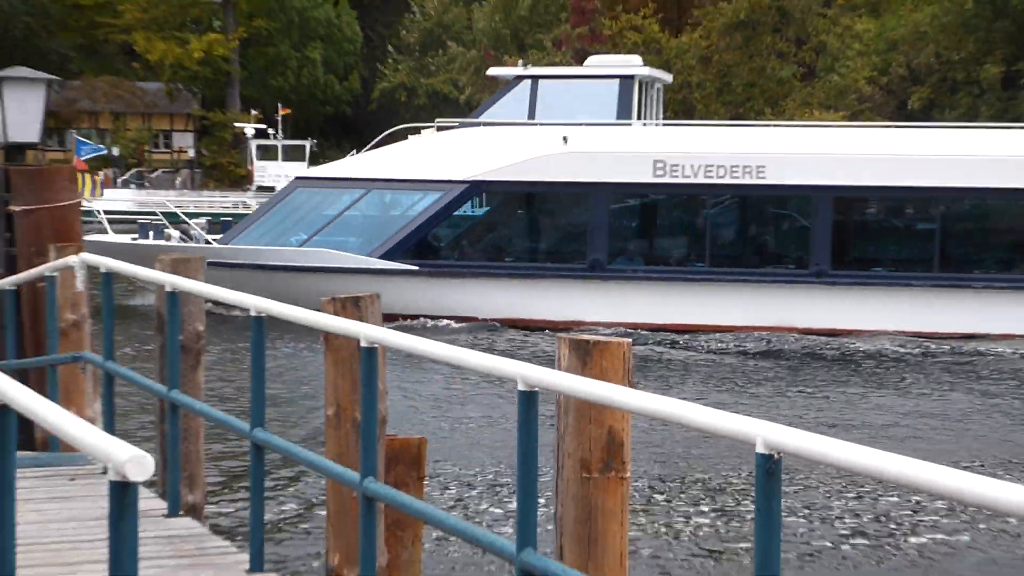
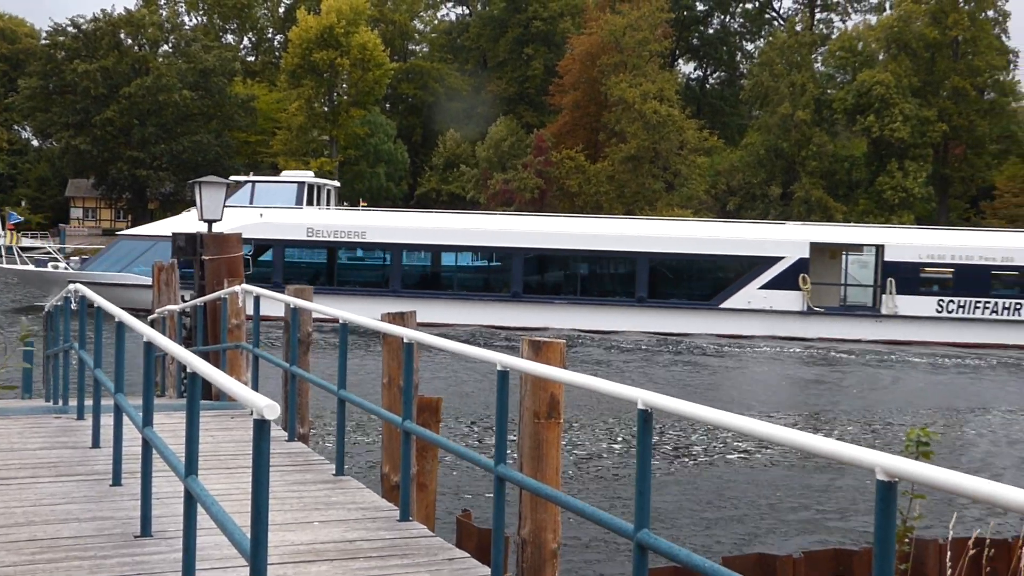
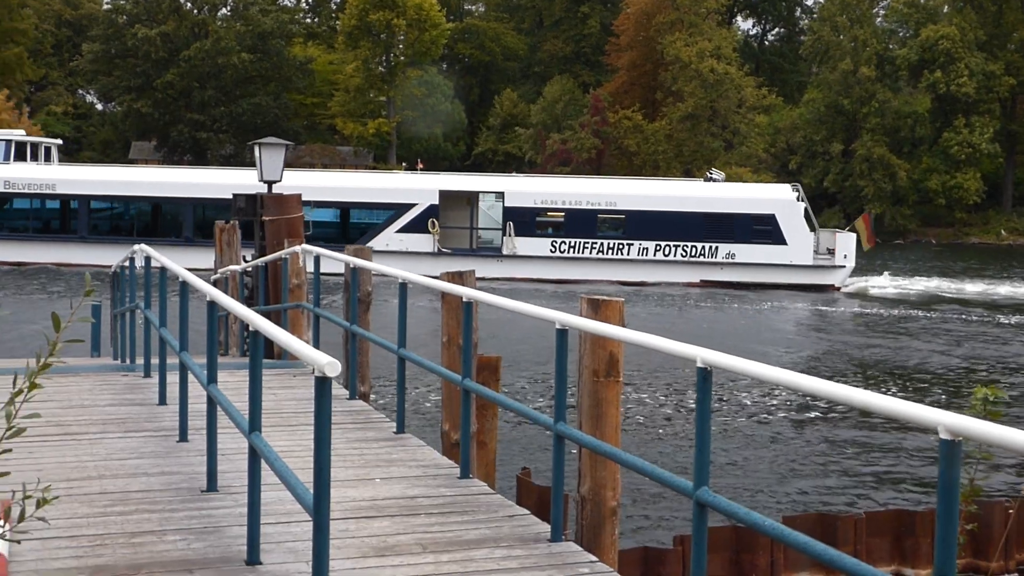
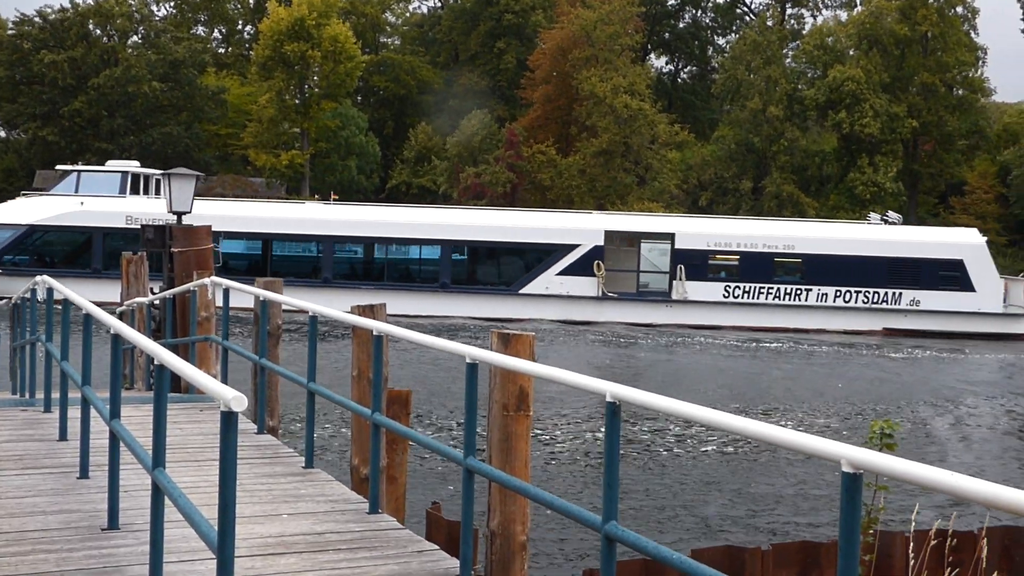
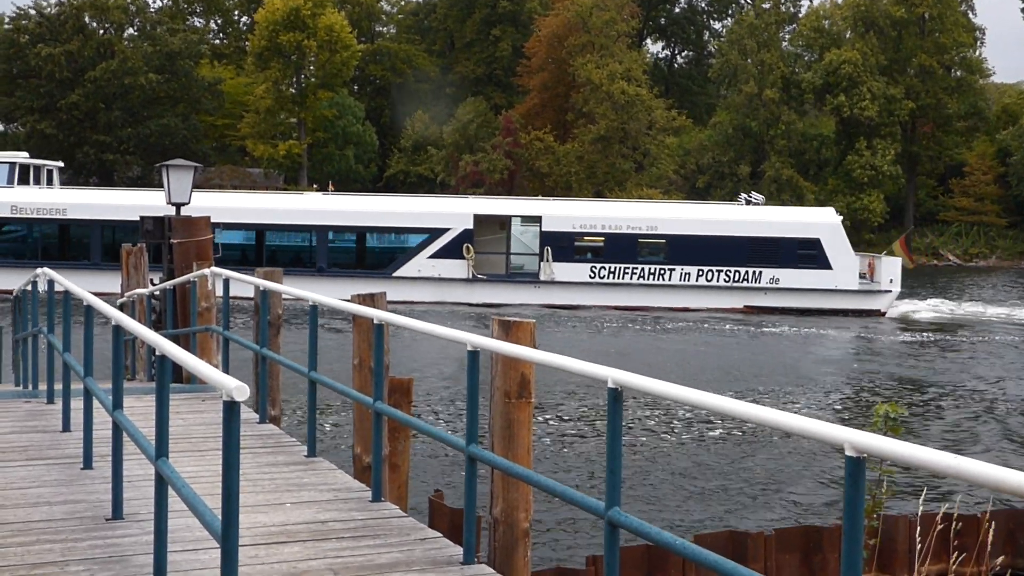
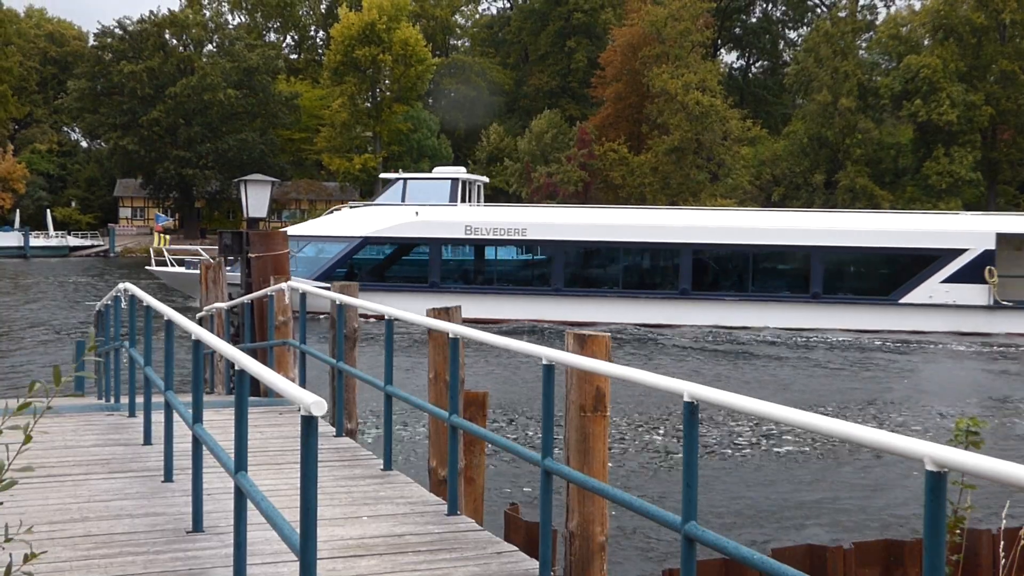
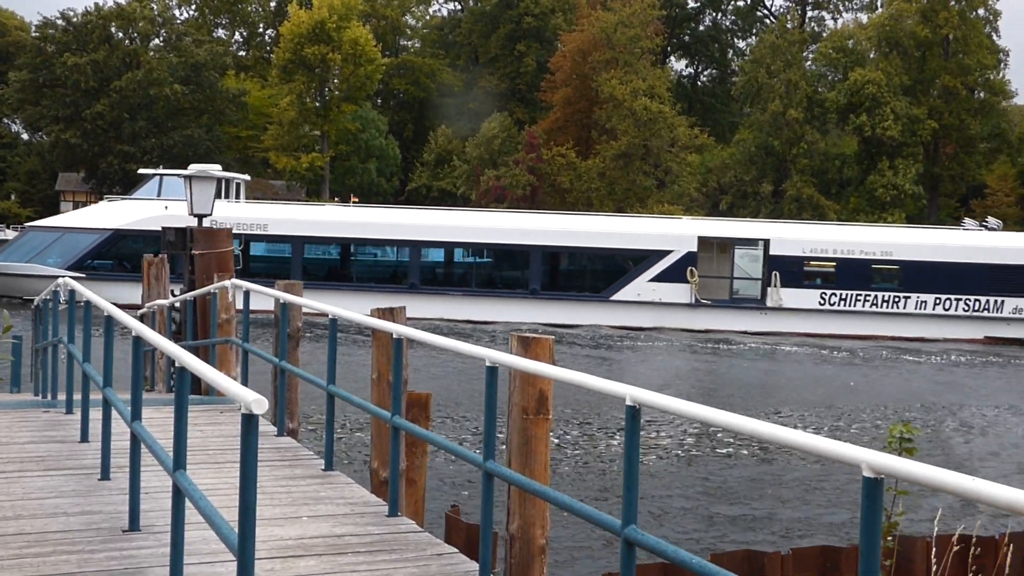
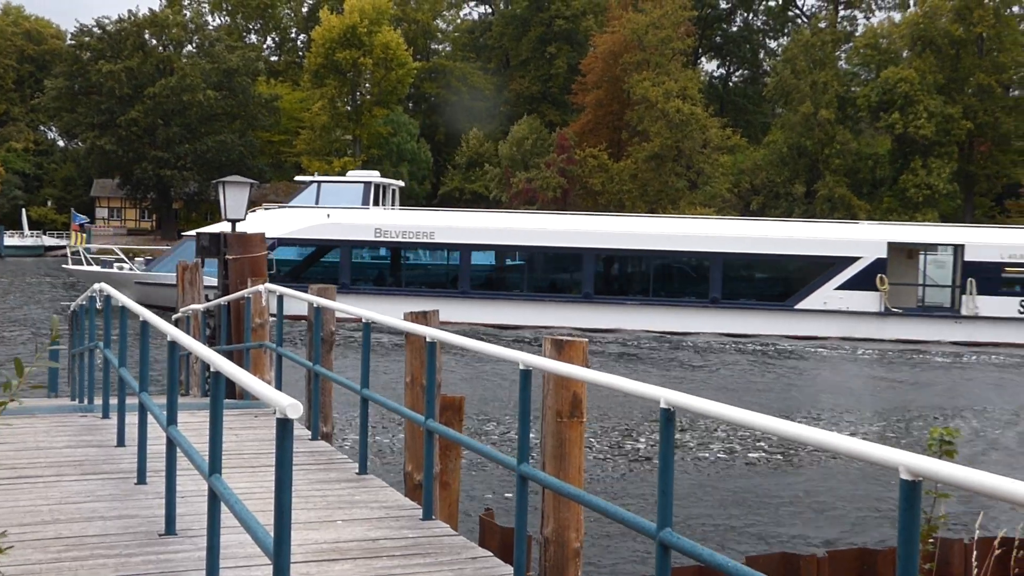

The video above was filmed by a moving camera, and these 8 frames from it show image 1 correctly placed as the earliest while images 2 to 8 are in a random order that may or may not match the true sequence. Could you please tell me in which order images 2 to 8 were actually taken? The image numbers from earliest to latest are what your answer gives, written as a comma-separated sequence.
6, 8, 2, 7, 4, 5, 3
